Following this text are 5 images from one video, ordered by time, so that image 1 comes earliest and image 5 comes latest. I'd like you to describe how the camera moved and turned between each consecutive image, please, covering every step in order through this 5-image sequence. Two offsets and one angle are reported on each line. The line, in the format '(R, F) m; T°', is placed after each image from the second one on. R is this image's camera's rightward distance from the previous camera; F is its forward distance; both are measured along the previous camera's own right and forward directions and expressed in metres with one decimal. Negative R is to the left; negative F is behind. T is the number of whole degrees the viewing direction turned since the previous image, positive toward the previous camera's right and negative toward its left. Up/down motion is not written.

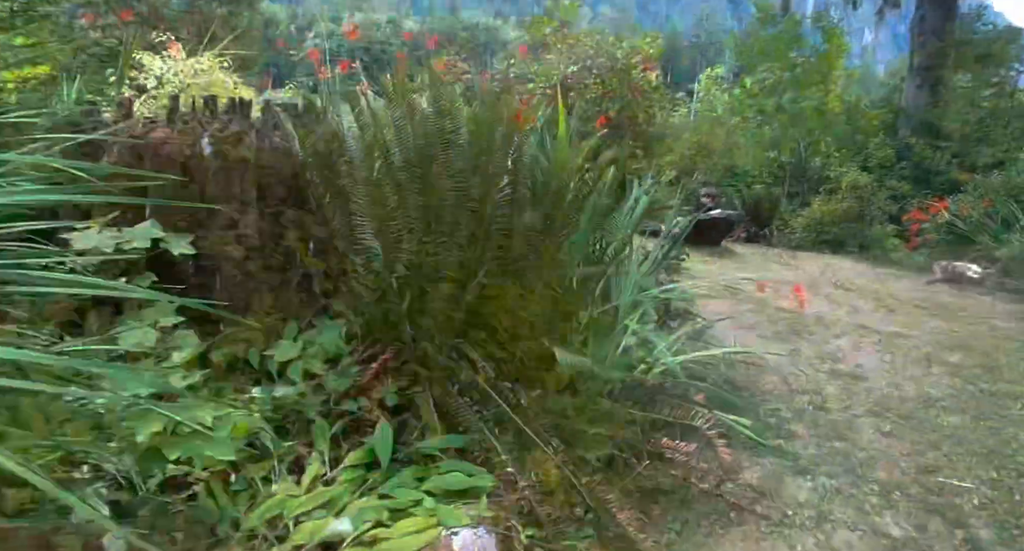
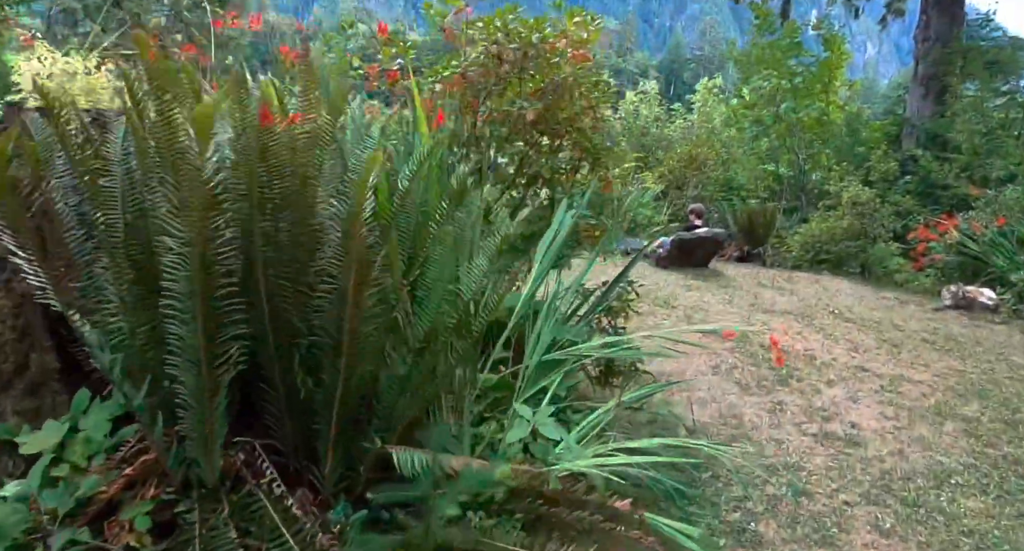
(+0.4, +0.7) m; 0°
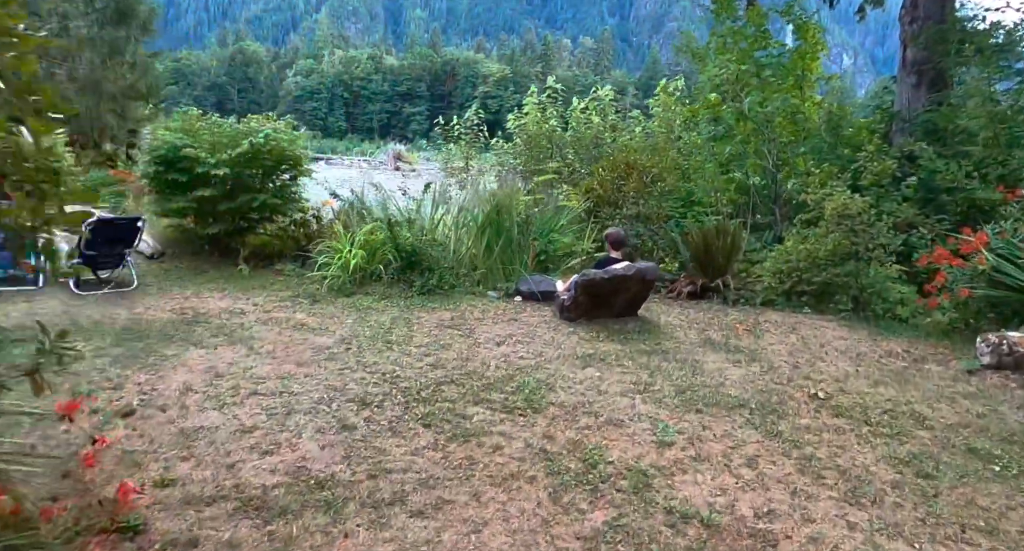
(+1.0, +2.0) m; +1°
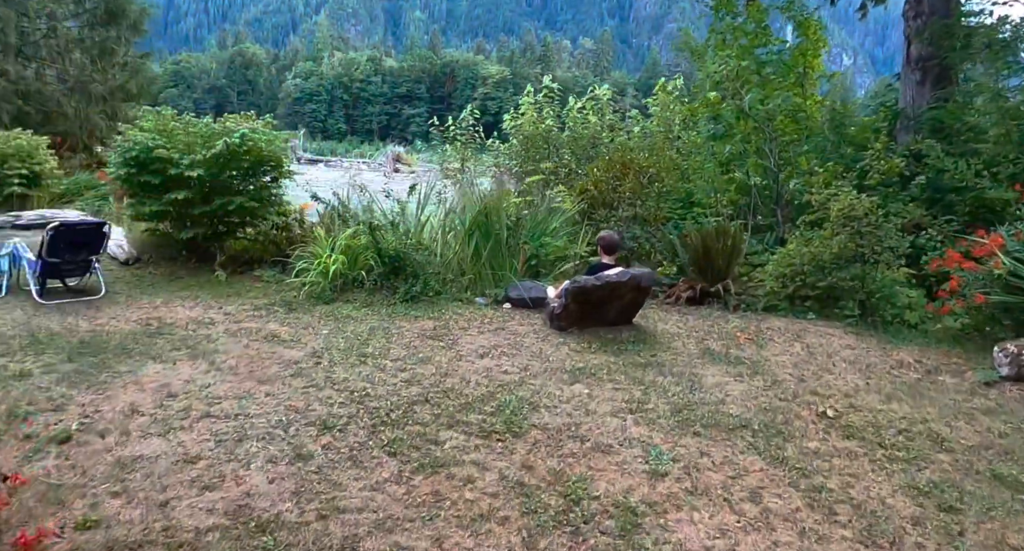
(+0.1, +0.3) m; 0°
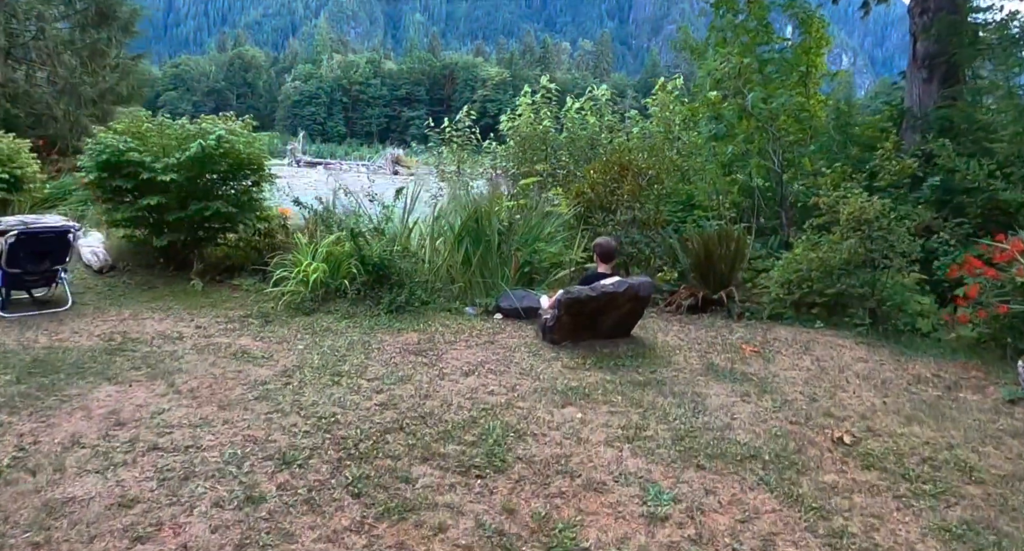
(+0.1, +0.3) m; 0°
